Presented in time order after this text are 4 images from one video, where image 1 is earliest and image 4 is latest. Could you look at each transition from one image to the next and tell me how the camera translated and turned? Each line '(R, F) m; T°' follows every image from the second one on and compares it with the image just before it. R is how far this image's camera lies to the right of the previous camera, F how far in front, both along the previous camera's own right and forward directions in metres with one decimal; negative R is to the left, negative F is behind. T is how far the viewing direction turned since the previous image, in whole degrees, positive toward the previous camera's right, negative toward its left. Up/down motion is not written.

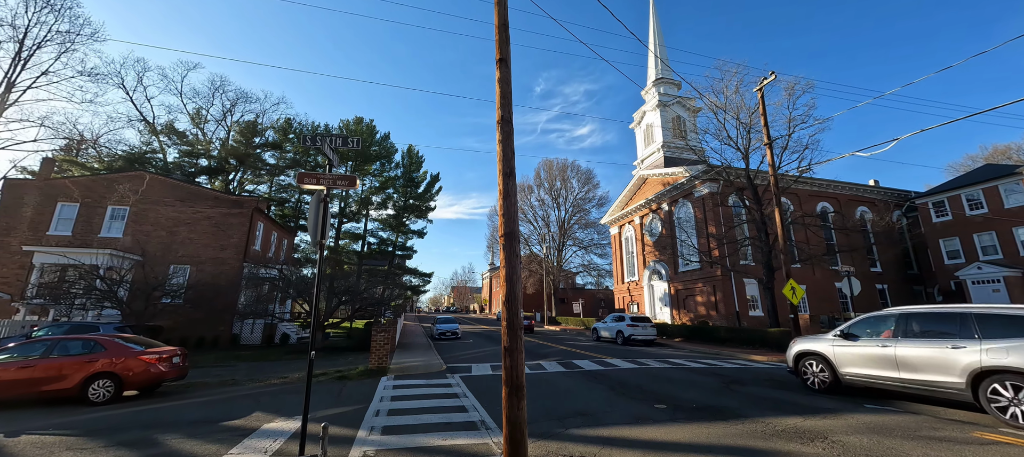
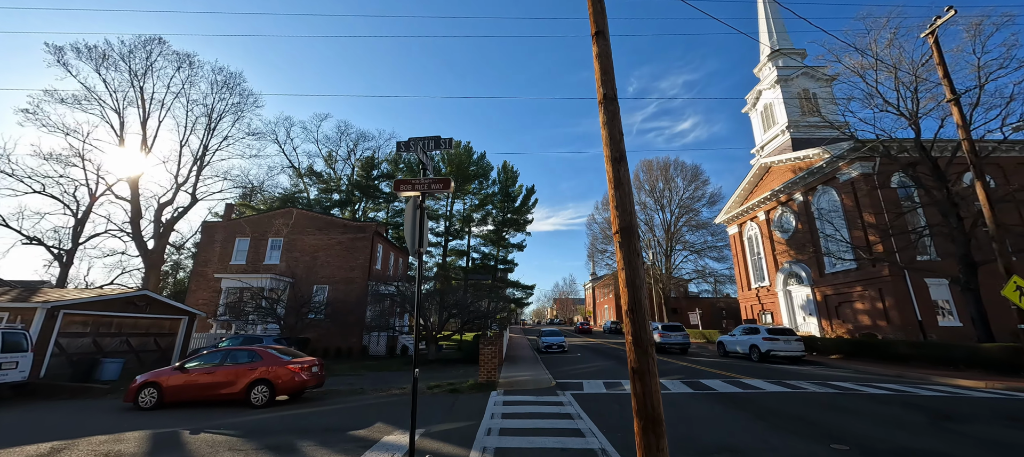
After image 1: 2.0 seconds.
(-0.1, +0.5) m; -14°
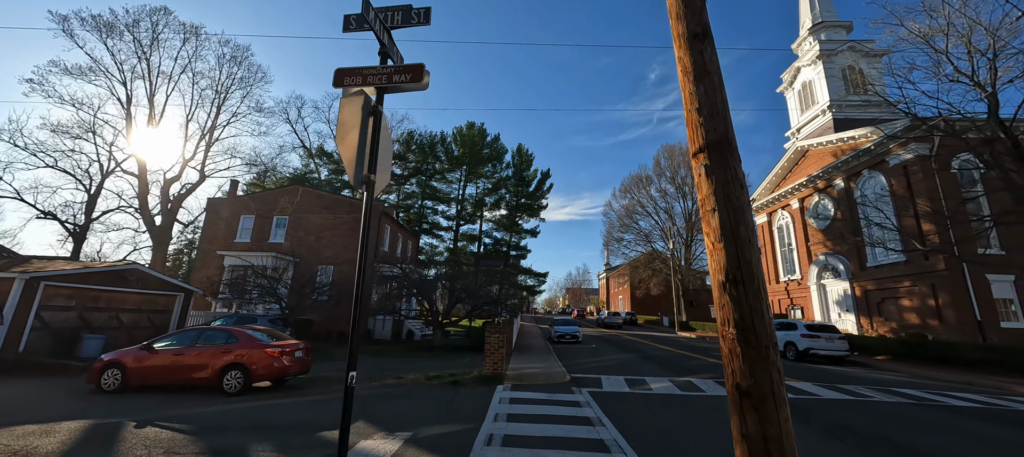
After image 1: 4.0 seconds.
(0.0, +1.3) m; -2°
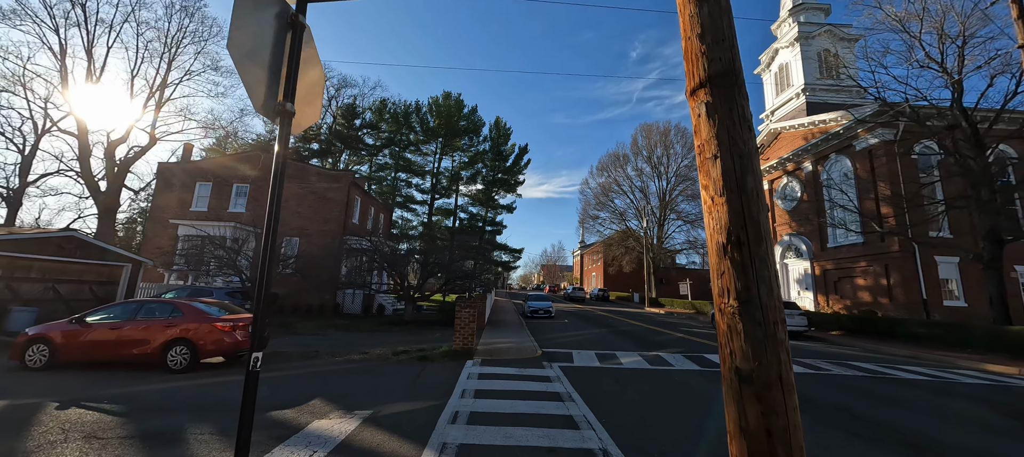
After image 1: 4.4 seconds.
(+0.1, +0.4) m; +3°
